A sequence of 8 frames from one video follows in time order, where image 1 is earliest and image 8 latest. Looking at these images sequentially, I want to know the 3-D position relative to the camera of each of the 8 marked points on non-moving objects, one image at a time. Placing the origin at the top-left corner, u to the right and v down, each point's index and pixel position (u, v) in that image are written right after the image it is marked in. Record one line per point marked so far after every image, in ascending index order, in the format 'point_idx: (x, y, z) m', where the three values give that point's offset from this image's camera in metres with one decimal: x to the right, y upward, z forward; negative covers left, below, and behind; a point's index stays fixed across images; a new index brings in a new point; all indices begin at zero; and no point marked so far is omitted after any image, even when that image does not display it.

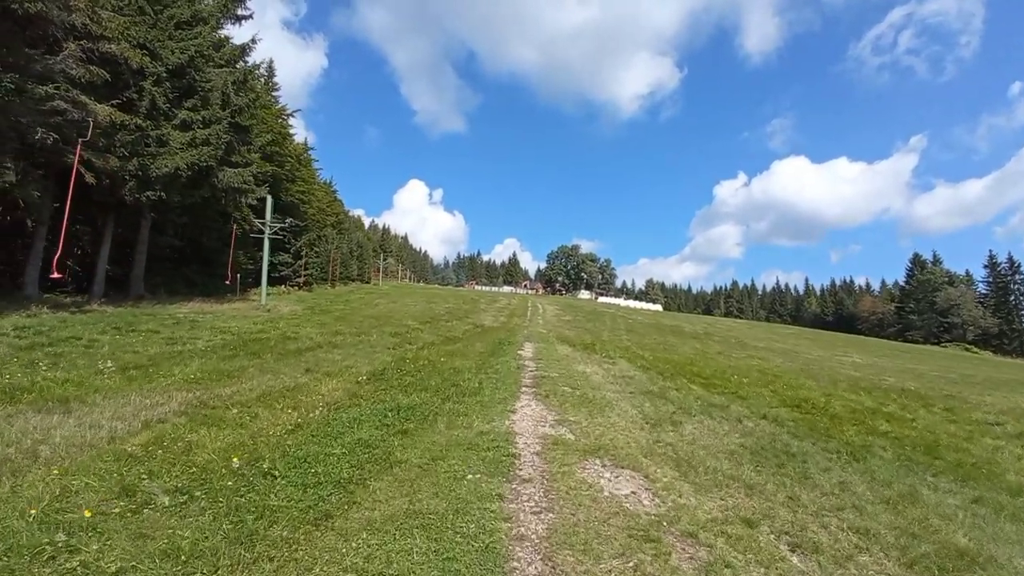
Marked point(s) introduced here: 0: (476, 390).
0: (-0.8, -2.2, +10.8) m
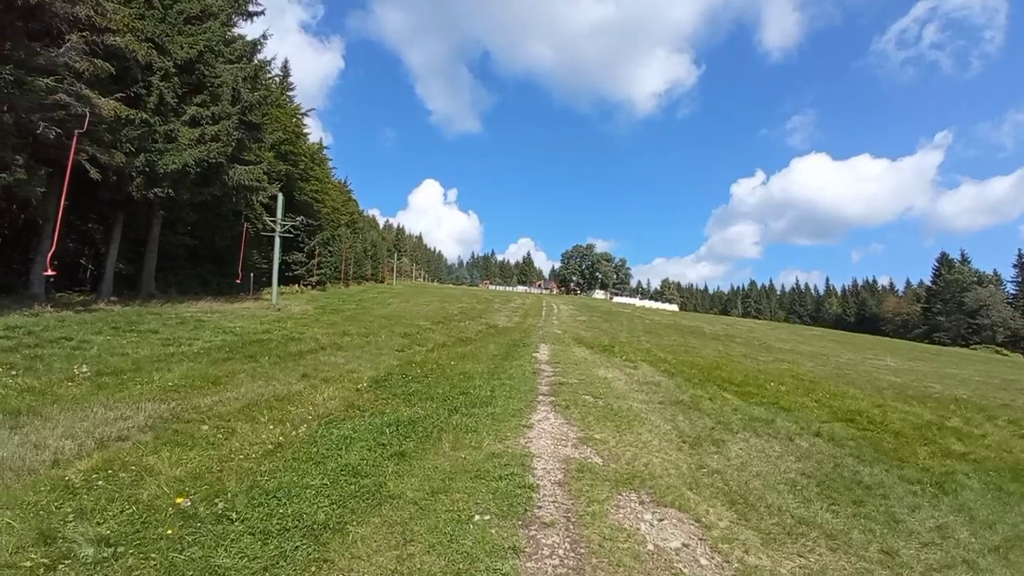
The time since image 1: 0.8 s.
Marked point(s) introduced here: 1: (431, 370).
0: (-0.5, -2.1, +9.7) m
1: (-2.1, -2.2, +13.3) m
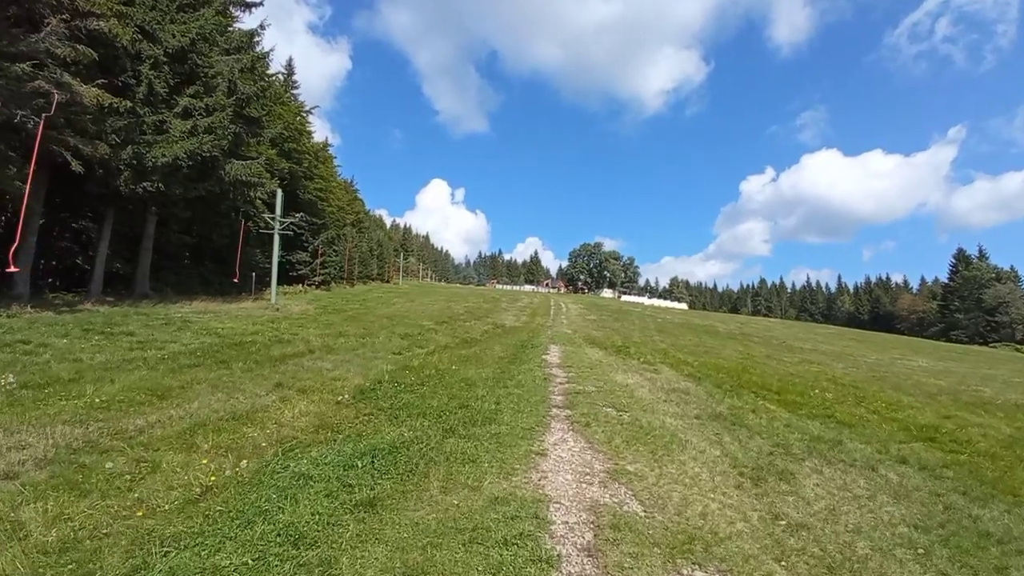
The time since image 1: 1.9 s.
0: (-0.3, -2.0, +8.1) m
1: (-1.9, -2.1, +11.7) m
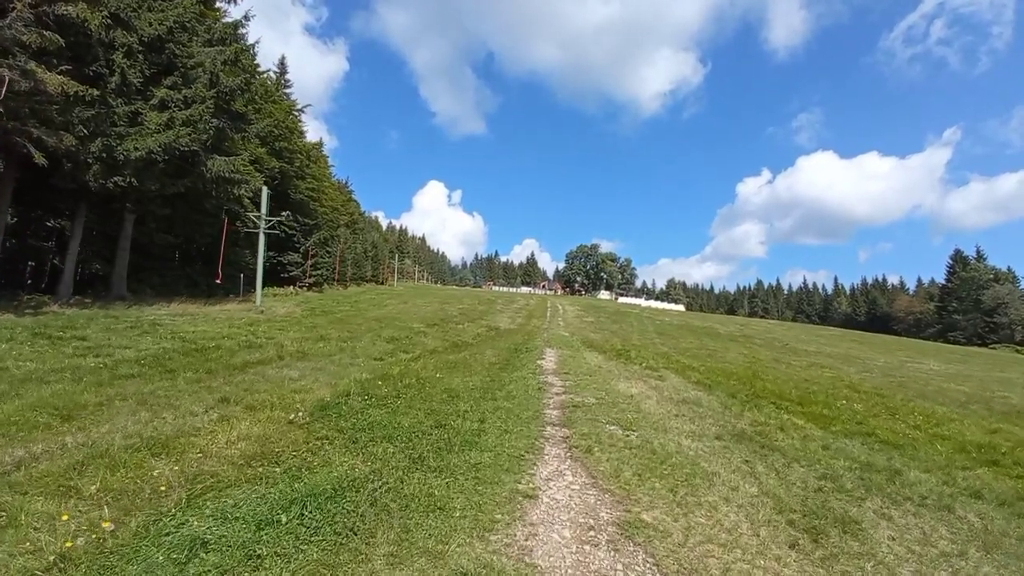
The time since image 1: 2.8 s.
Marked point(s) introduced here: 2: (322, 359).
0: (-0.5, -2.0, +6.7) m
1: (-2.2, -2.0, +10.4) m
2: (-5.0, -1.9, +13.3) m
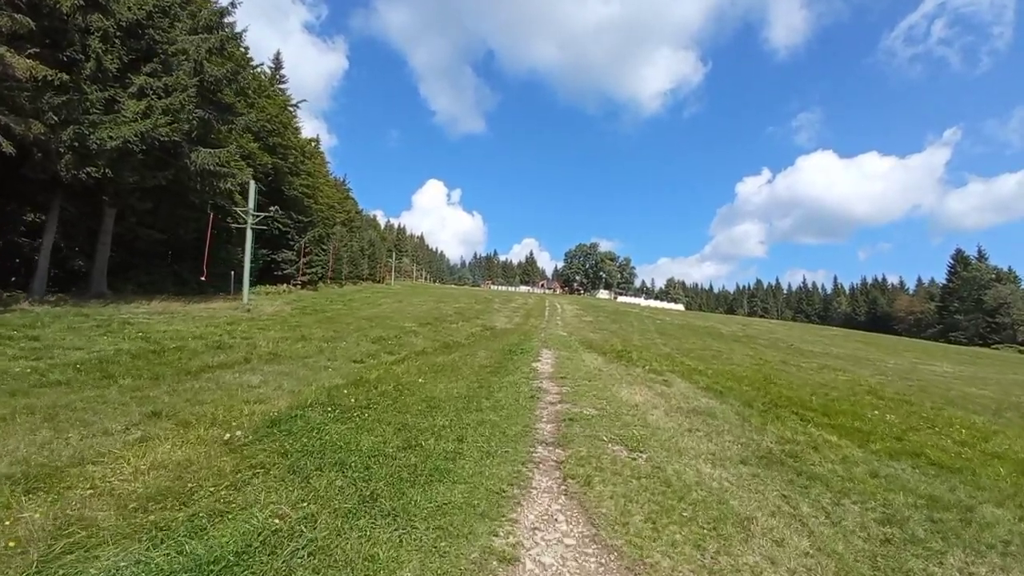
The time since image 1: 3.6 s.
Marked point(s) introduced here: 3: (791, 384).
0: (-0.7, -1.9, +5.5) m
1: (-2.4, -1.9, +9.1) m
2: (-5.2, -1.8, +12.1) m
3: (+8.2, -2.8, +14.7) m
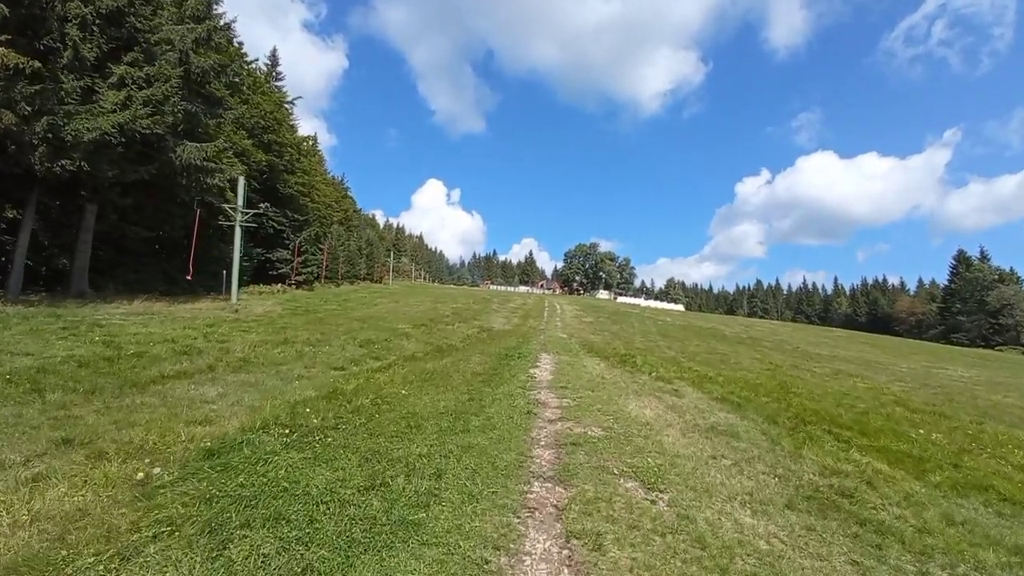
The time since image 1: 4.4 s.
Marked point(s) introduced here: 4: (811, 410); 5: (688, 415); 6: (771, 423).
0: (-0.8, -1.9, +4.3) m
1: (-2.5, -1.9, +7.9) m
2: (-5.4, -1.8, +10.9) m
3: (+8.1, -2.8, +13.5) m
4: (+6.4, -2.6, +10.8) m
5: (+3.3, -2.4, +9.5) m
6: (+4.7, -2.4, +9.1) m
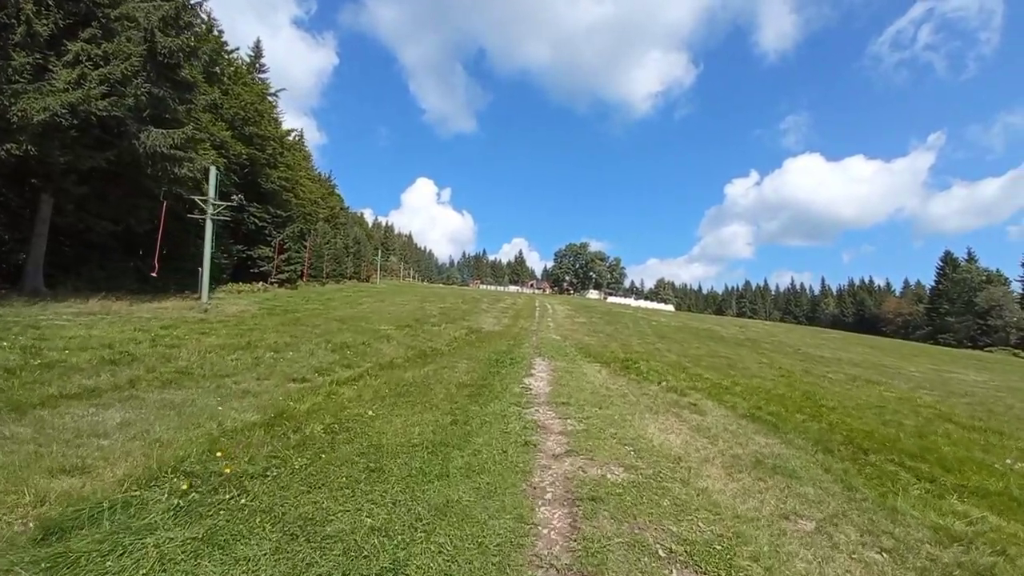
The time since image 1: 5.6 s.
0: (-0.8, -1.9, +2.4) m
1: (-2.5, -1.9, +6.0) m
2: (-5.5, -1.7, +8.9) m
3: (+7.9, -2.8, +11.9) m
4: (+6.3, -2.6, +9.1) m
5: (+3.2, -2.3, +7.7) m
6: (+4.6, -2.4, +7.4) m
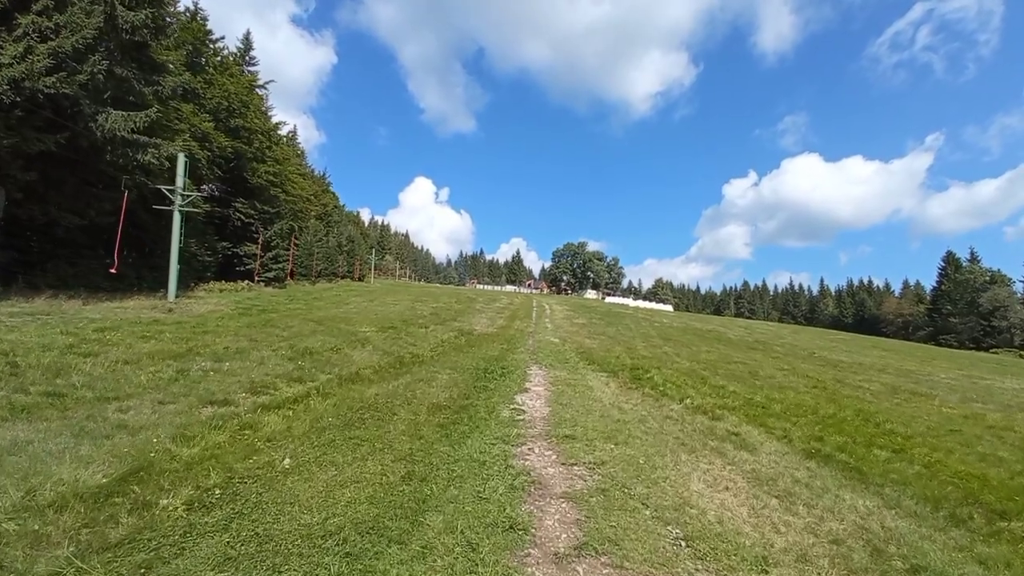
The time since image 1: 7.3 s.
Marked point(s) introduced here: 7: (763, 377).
0: (-1.0, -1.8, 0.0) m
1: (-2.7, -1.8, +3.6) m
2: (-5.7, -1.6, +6.4) m
3: (+7.7, -2.7, +9.4) m
4: (+6.1, -2.5, +6.7) m
5: (+3.0, -2.2, +5.2) m
6: (+4.4, -2.3, +4.9) m
7: (+8.6, -3.1, +17.5) m
